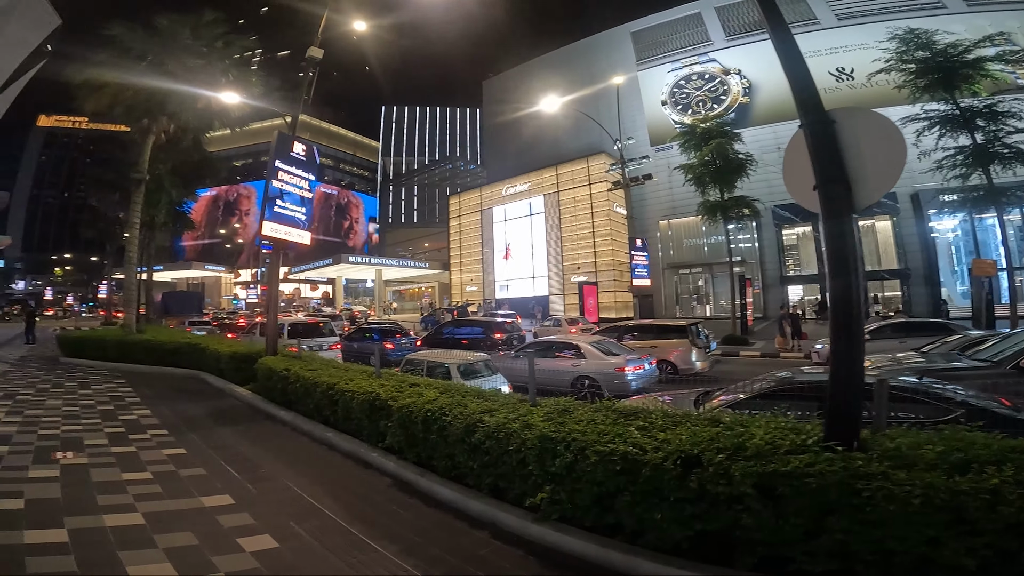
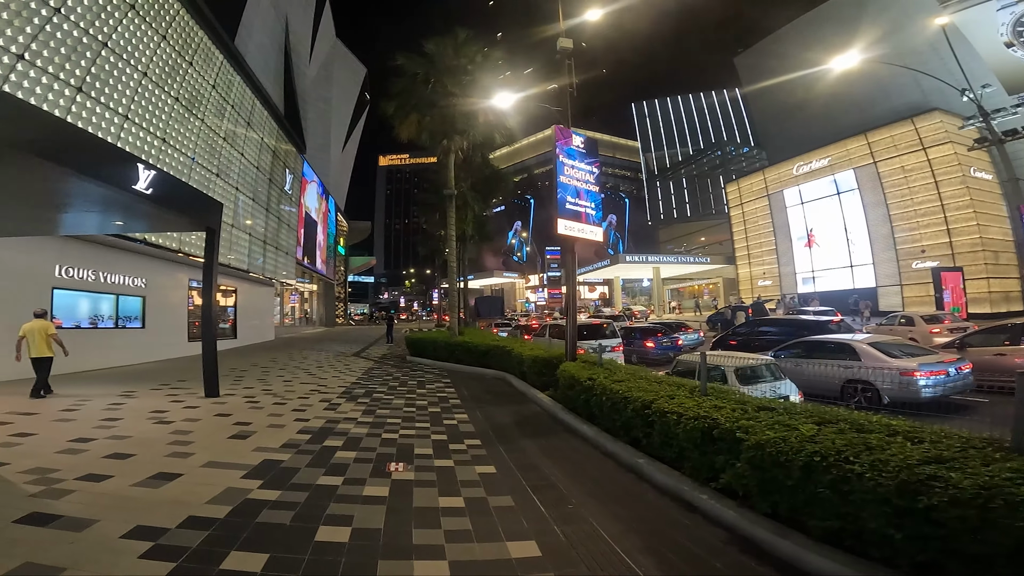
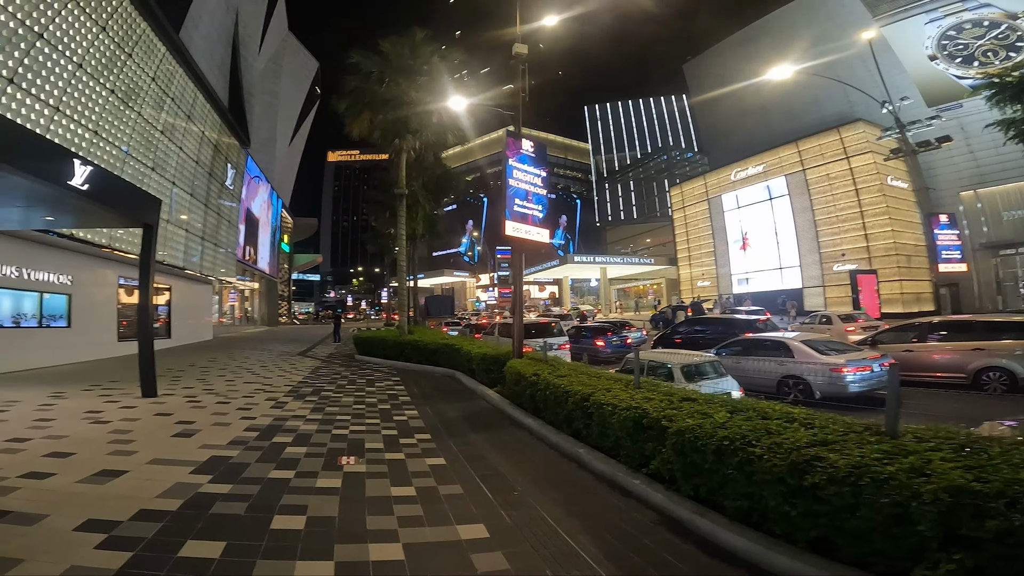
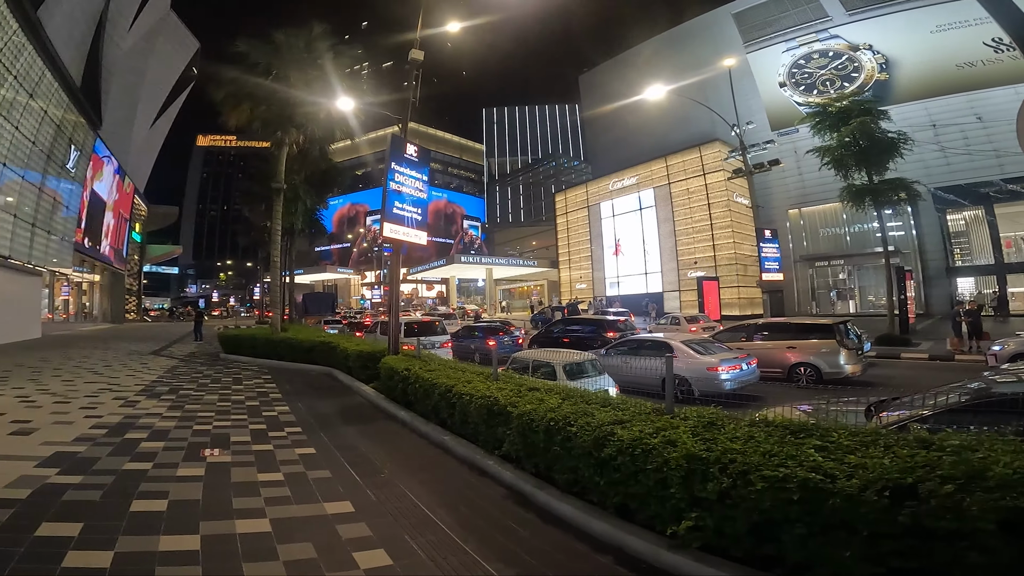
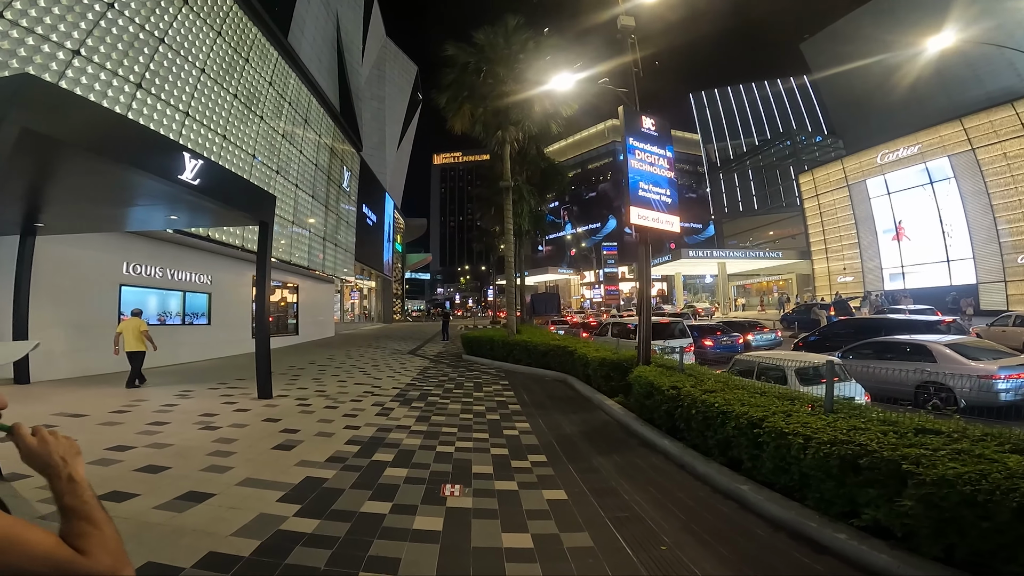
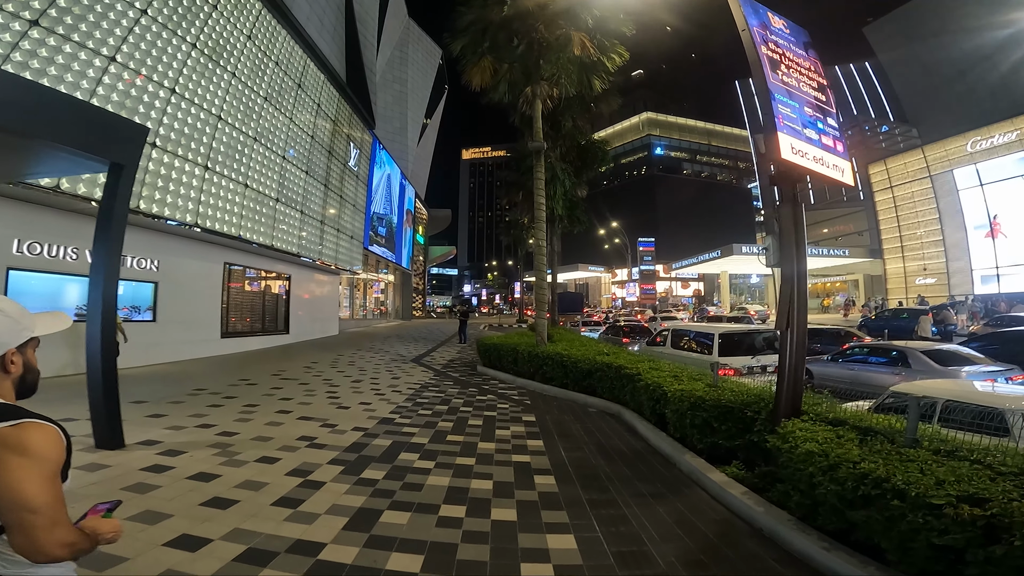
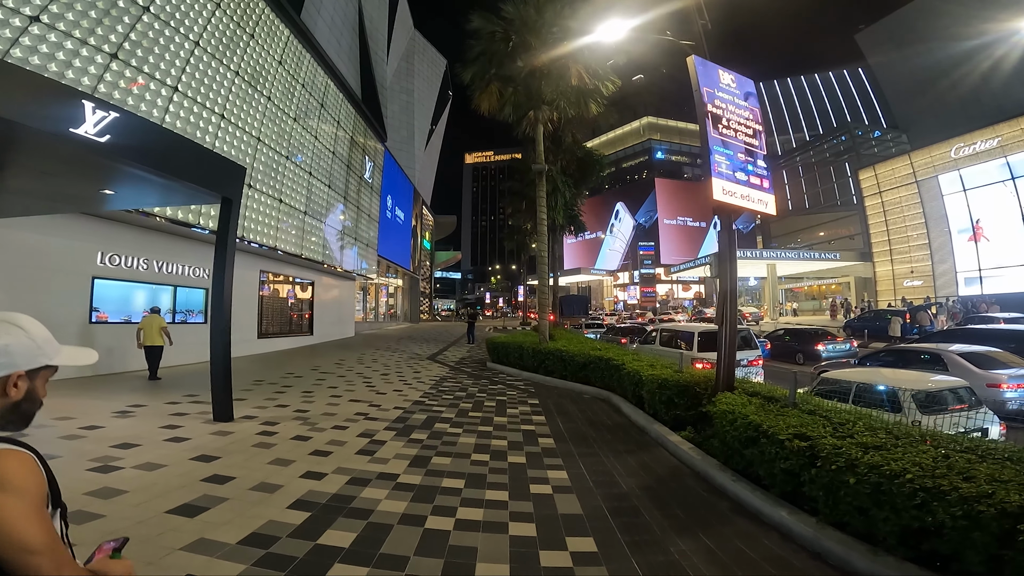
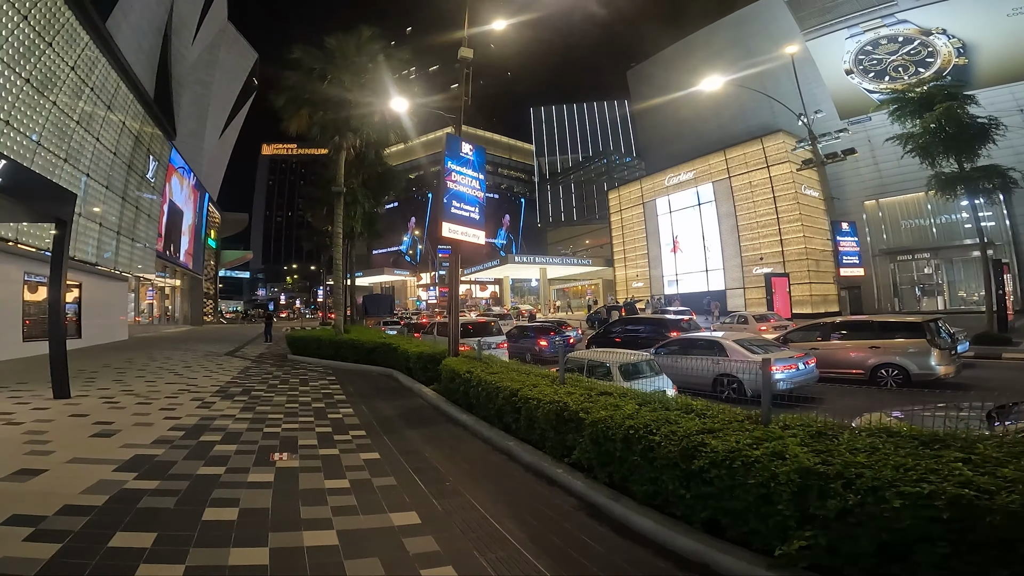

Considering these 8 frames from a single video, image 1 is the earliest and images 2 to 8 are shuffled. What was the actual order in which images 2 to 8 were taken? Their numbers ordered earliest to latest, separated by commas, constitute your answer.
4, 8, 3, 2, 5, 7, 6
